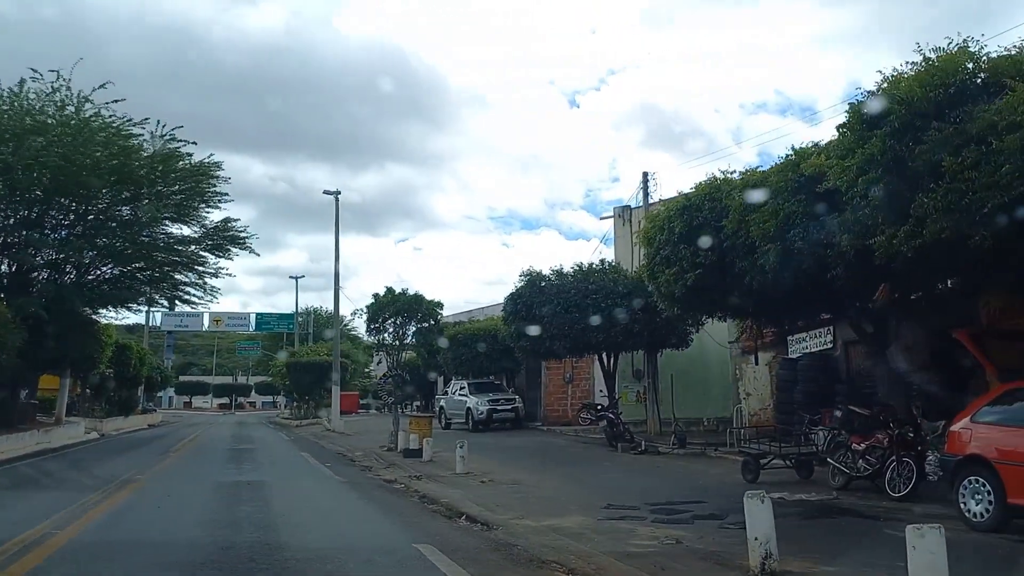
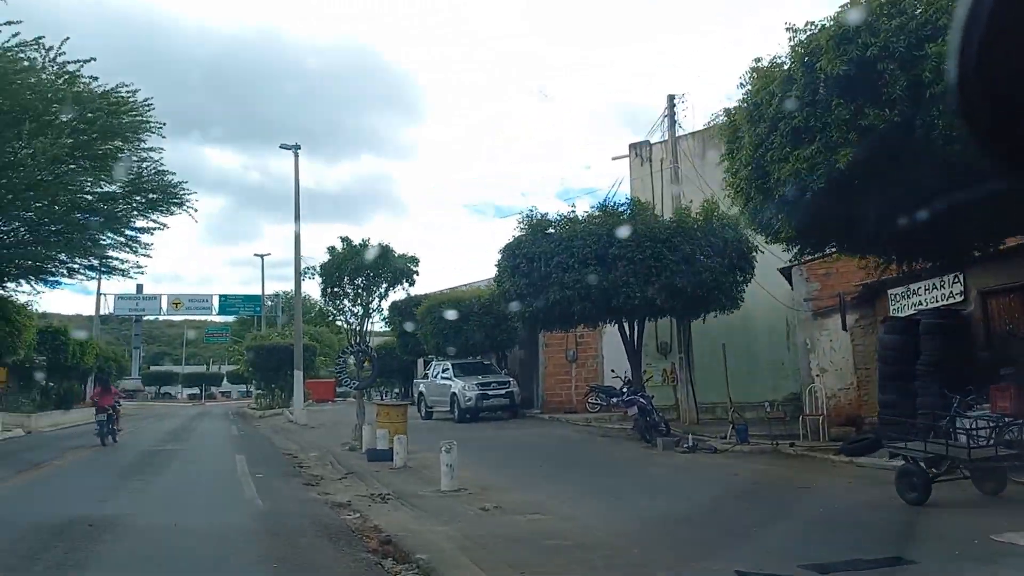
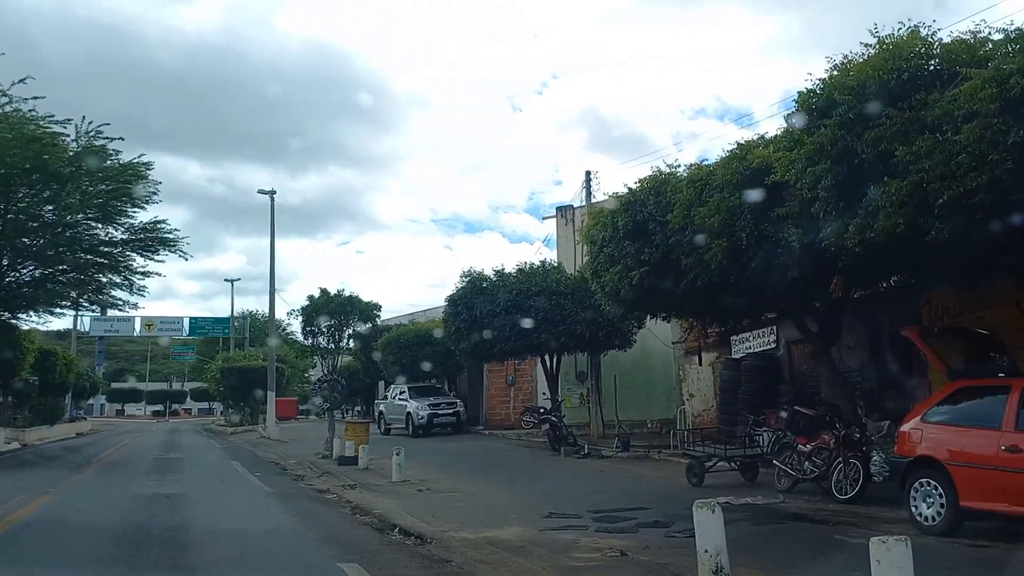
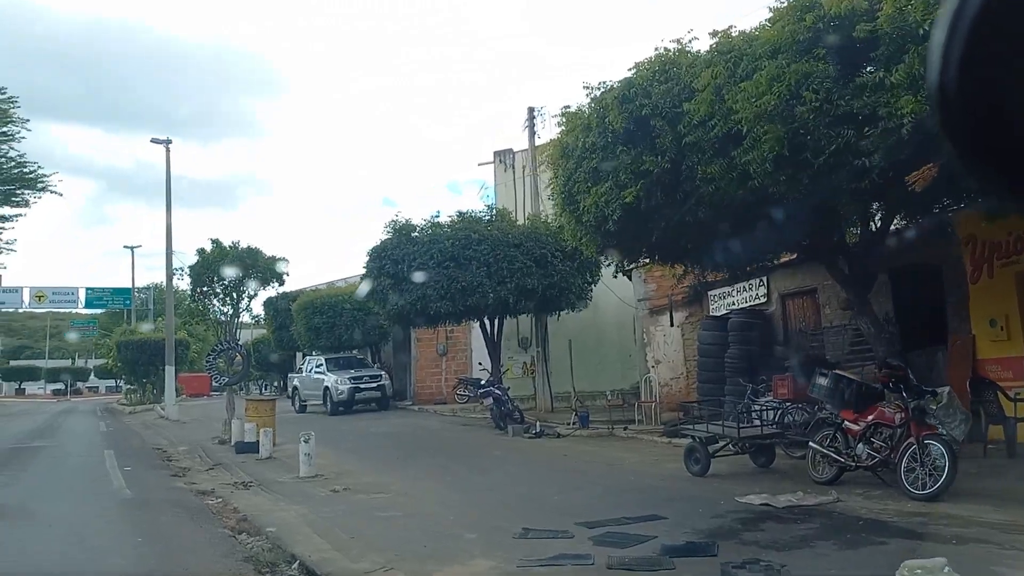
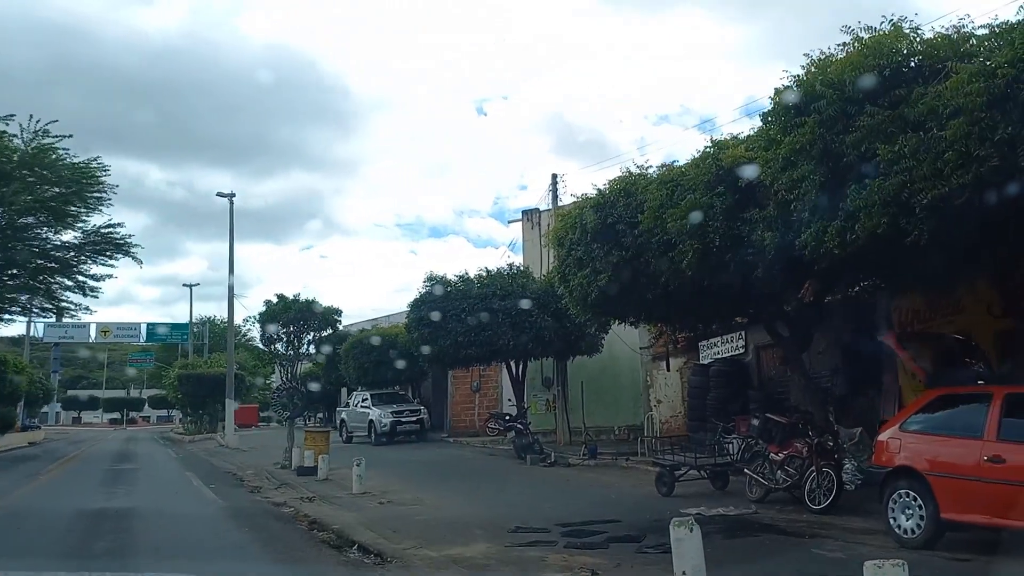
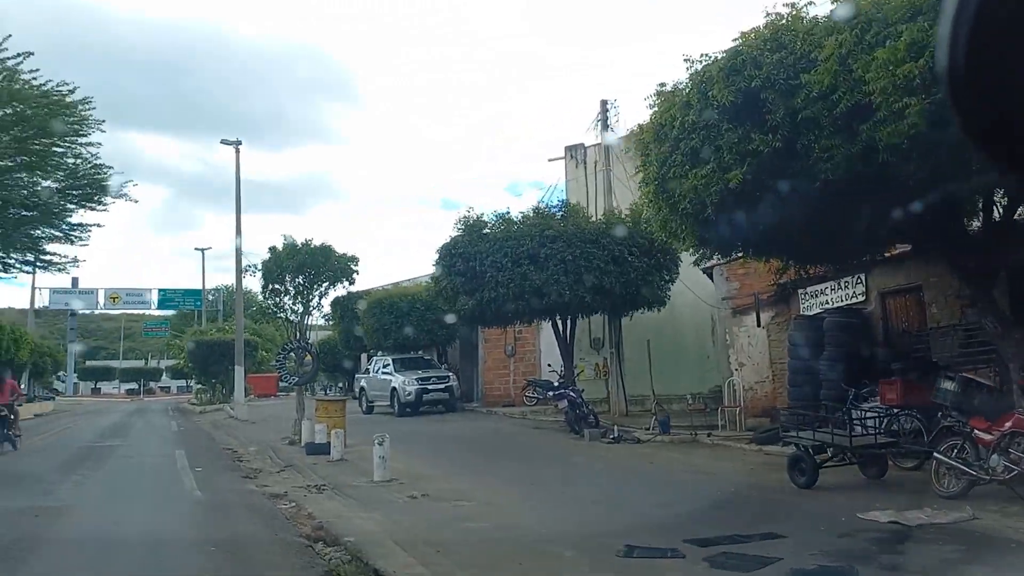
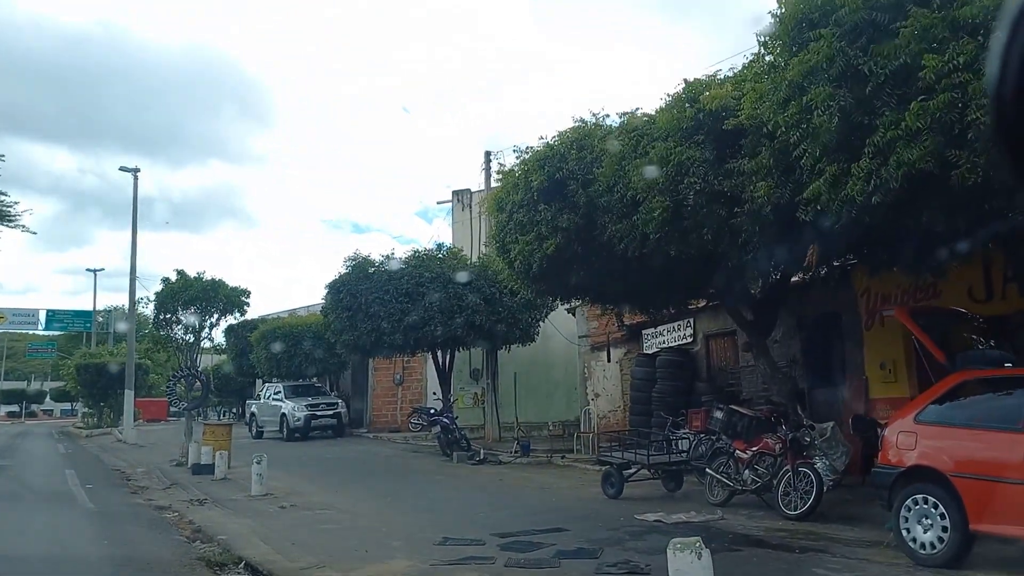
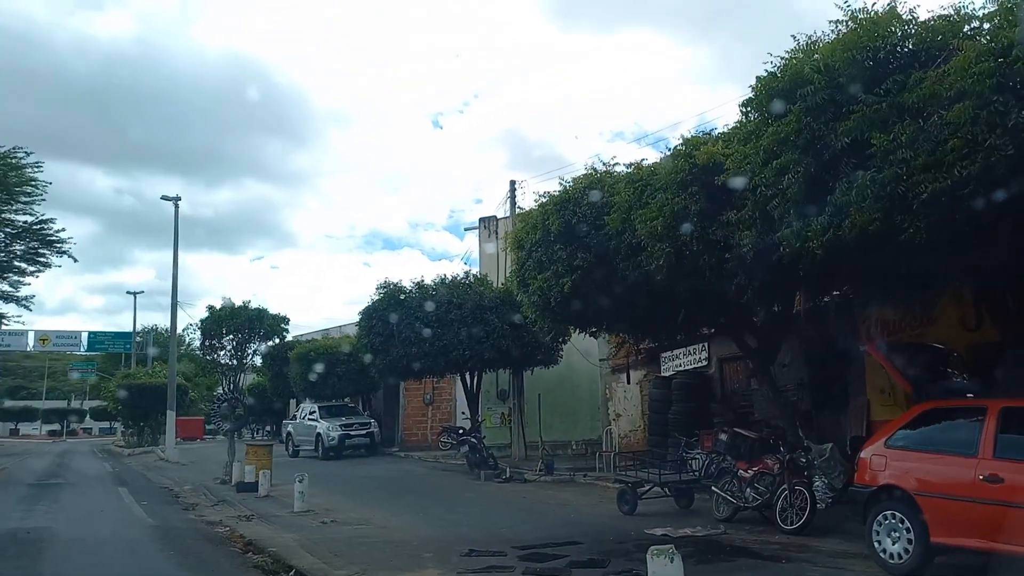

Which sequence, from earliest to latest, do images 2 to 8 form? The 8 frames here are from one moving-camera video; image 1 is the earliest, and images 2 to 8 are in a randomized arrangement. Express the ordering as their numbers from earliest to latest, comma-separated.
3, 5, 8, 7, 4, 6, 2
